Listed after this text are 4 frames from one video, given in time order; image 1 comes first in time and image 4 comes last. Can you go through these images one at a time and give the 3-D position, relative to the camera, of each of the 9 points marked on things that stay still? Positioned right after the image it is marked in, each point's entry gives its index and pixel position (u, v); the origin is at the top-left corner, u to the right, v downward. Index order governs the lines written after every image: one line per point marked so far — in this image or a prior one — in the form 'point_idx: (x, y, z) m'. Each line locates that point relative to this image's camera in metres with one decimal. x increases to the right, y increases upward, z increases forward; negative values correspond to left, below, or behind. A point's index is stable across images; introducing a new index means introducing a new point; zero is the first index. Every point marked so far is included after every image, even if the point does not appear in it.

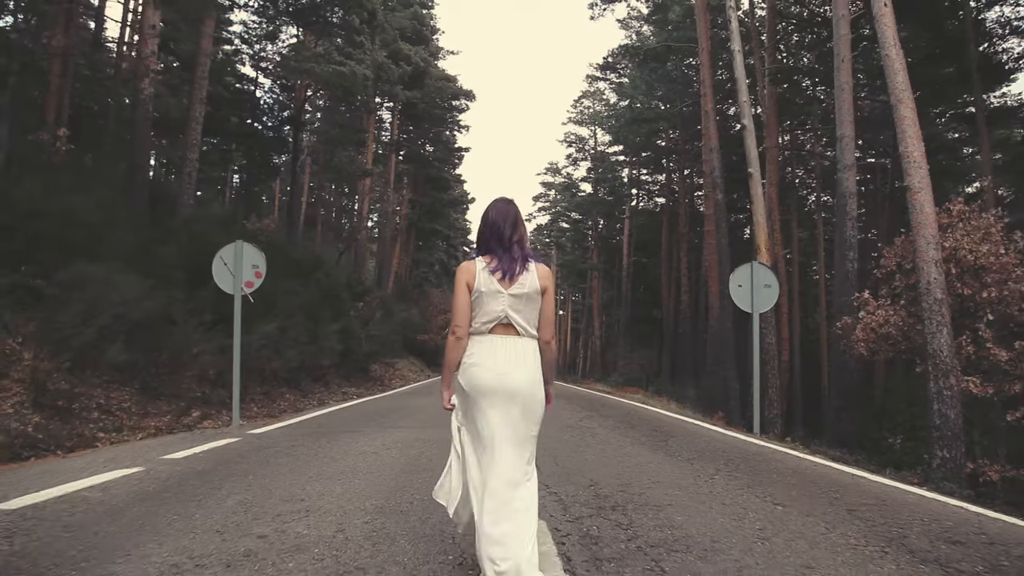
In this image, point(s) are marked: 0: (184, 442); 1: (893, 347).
0: (-3.3, -1.6, +6.9) m
1: (+5.8, -0.9, +10.3) m
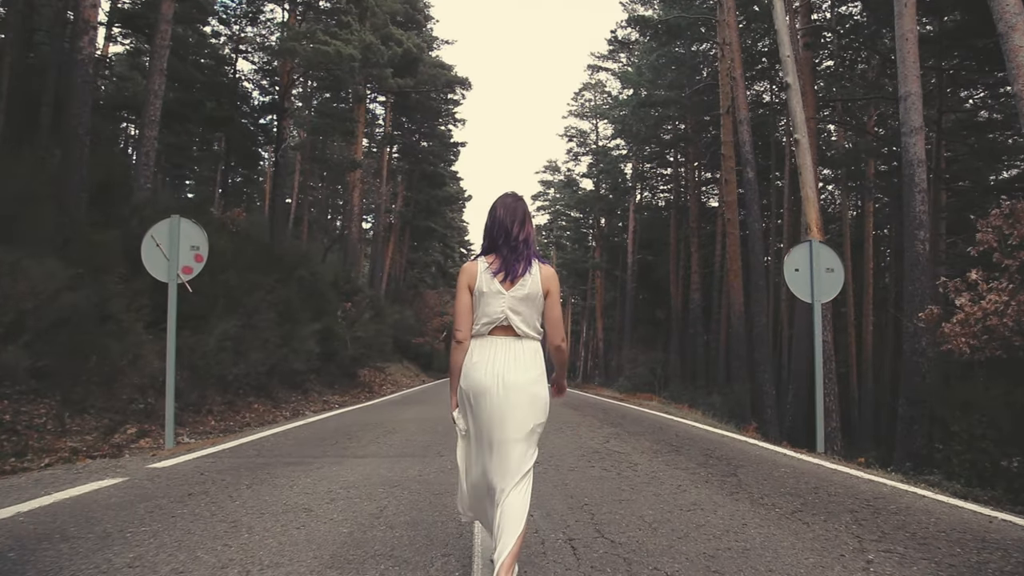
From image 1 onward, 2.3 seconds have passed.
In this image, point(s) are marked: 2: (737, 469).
0: (-3.3, -1.4, +4.8) m
1: (+5.8, -0.6, +8.2) m
2: (+1.8, -1.5, +5.4) m
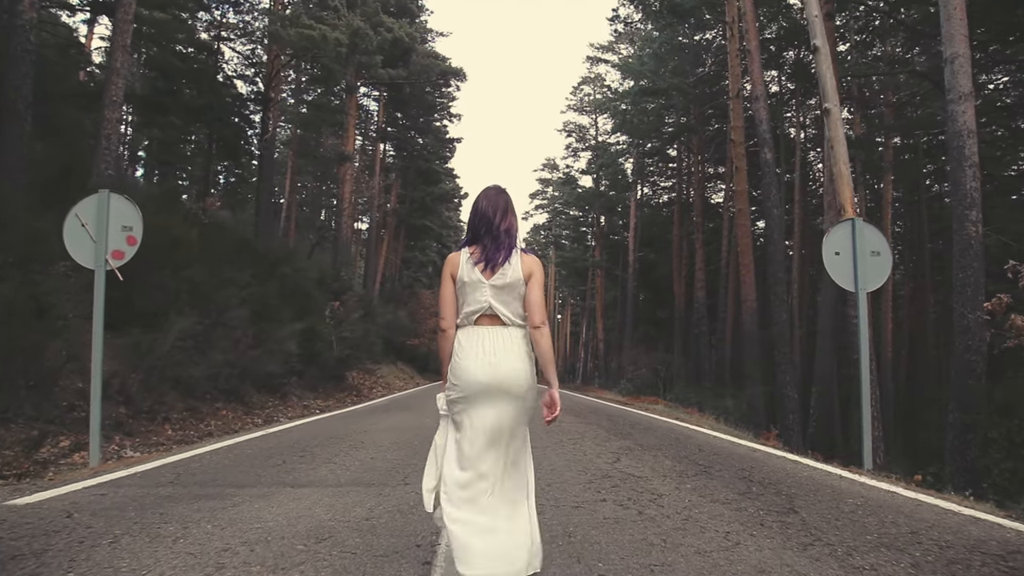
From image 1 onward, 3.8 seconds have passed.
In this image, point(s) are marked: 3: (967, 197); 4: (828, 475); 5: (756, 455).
0: (-3.4, -1.2, +3.5) m
1: (+5.7, -0.5, +6.9) m
2: (+1.7, -1.3, +4.1) m
3: (+6.1, +1.2, +9.2) m
4: (+2.5, -1.5, +5.4) m
5: (+2.2, -1.5, +6.3) m
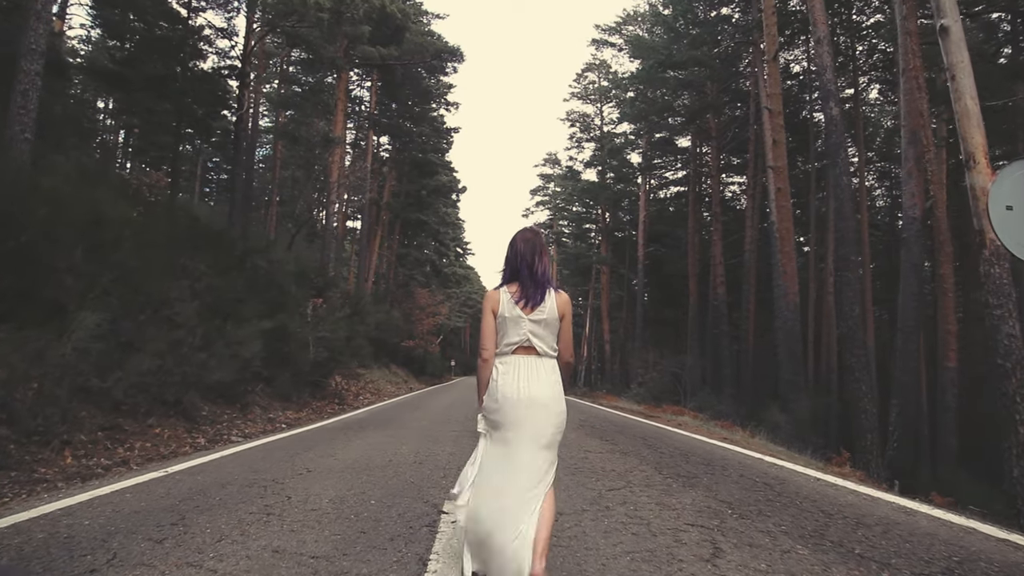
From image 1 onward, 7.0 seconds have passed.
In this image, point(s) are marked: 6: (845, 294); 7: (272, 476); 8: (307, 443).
0: (-3.3, -1.0, +1.0) m
1: (+5.8, -0.3, +4.4) m
2: (+1.8, -1.1, +1.6) m
3: (+6.2, +1.4, +6.7) m
4: (+2.6, -1.3, +2.9) m
5: (+2.3, -1.3, +3.8) m
6: (+5.9, -0.1, +12.2) m
7: (-1.9, -1.5, +5.5) m
8: (-2.5, -1.8, +8.1) m
